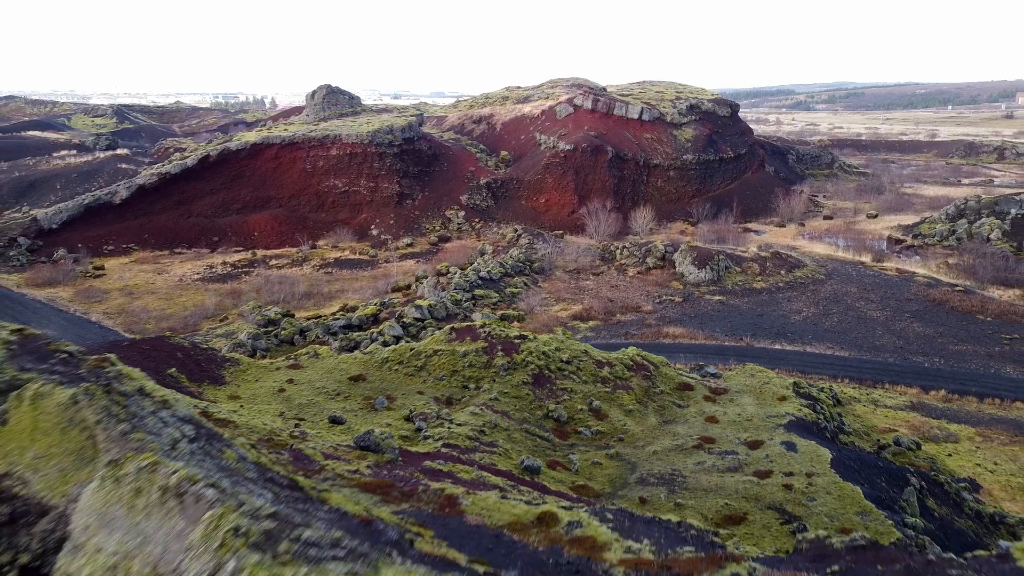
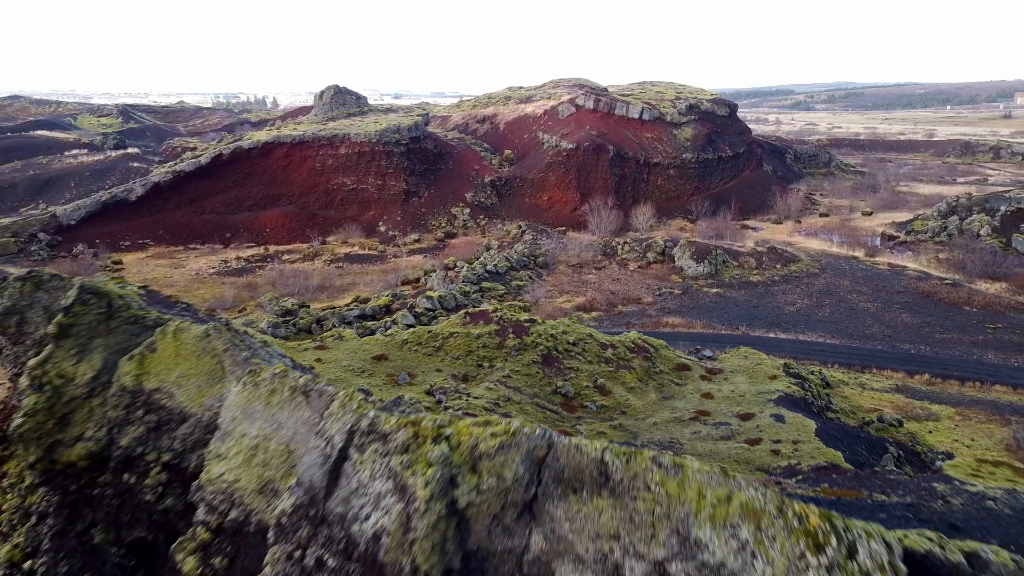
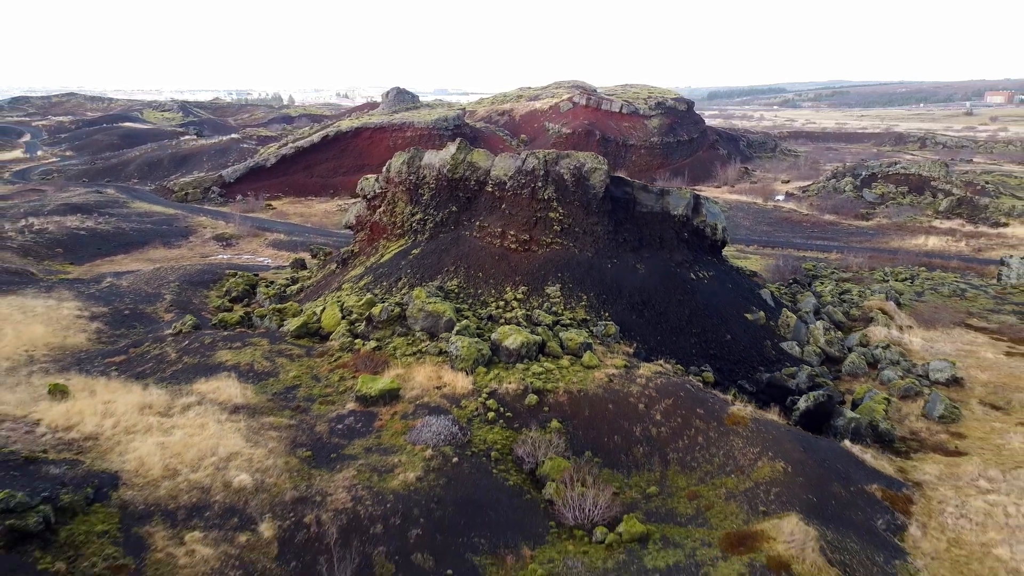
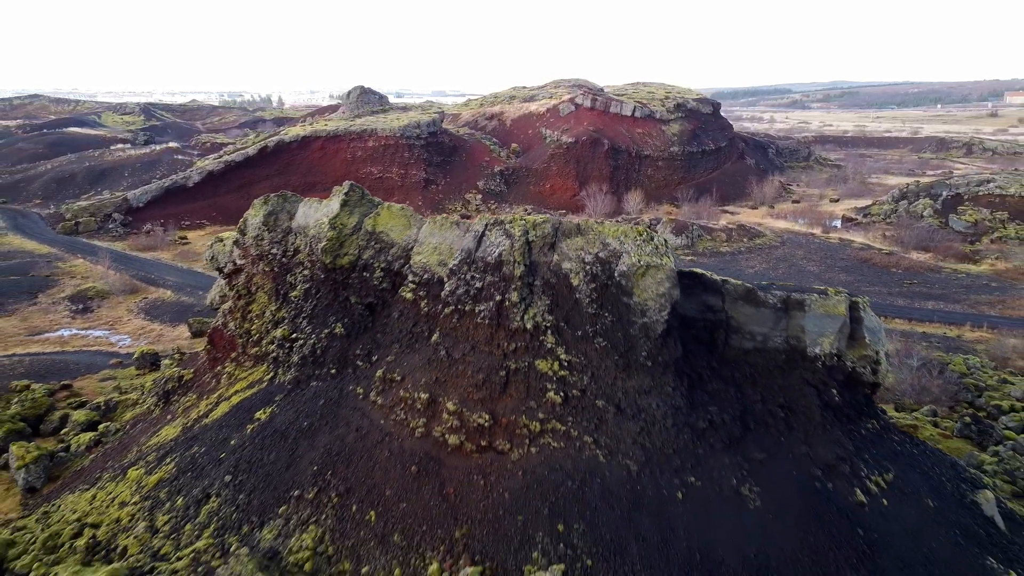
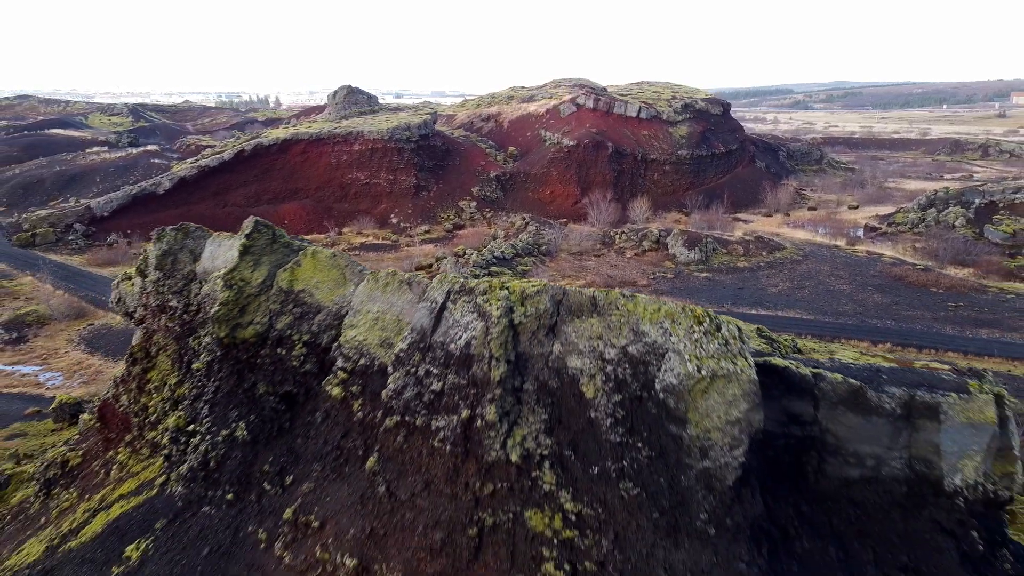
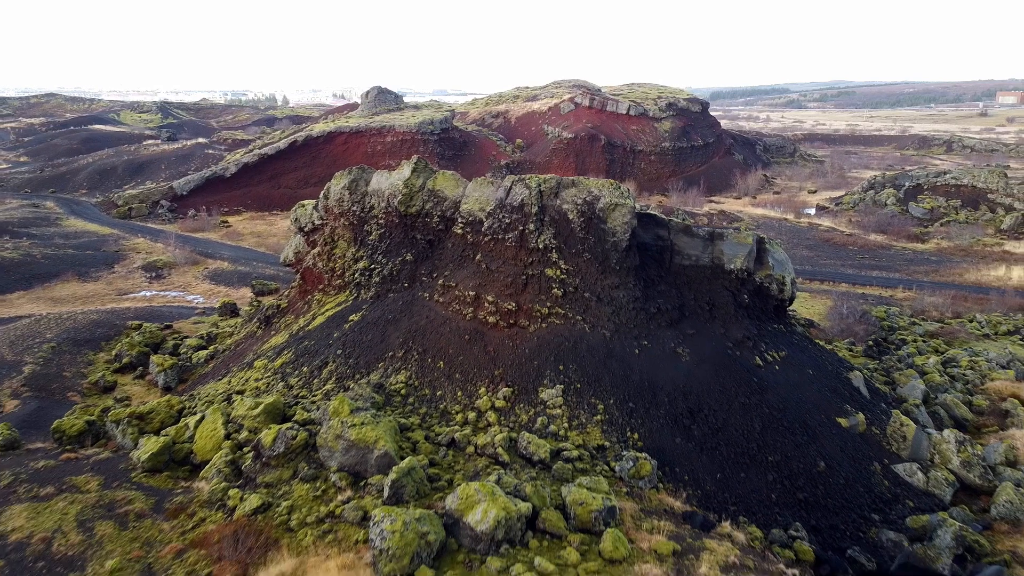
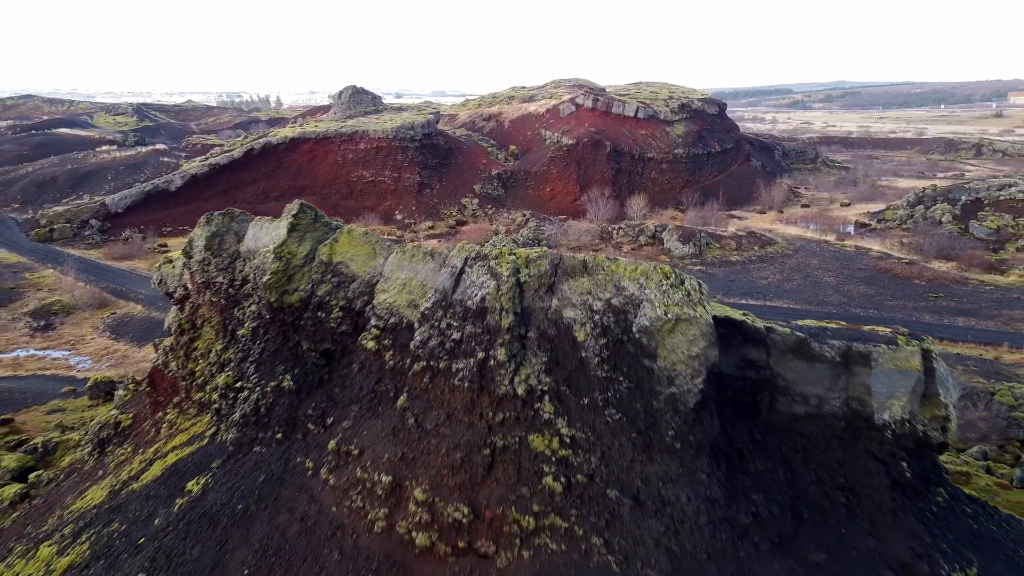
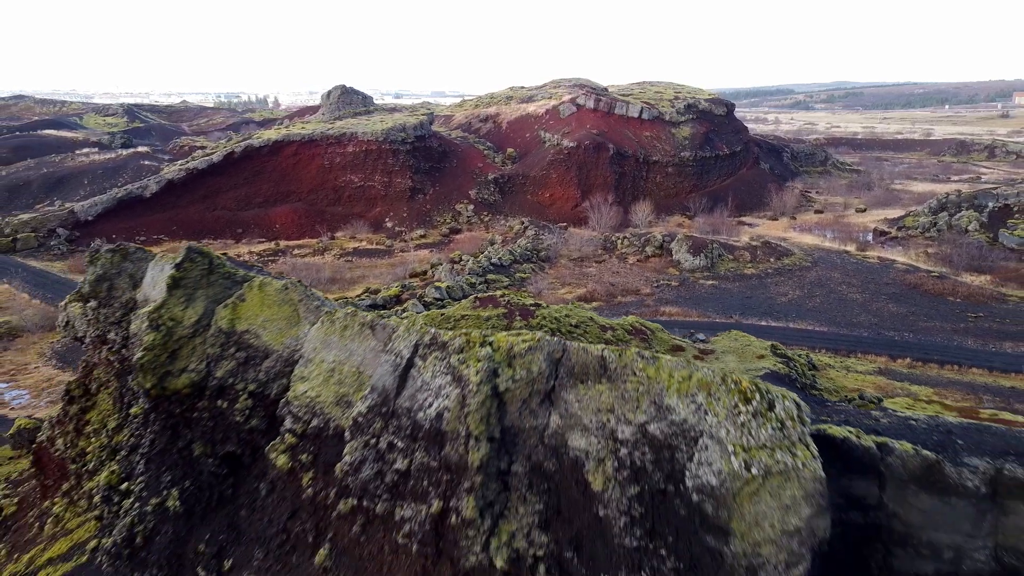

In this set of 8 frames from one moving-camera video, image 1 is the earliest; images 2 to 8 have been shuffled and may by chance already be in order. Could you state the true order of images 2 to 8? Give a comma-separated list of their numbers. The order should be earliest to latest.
2, 8, 5, 7, 4, 6, 3
